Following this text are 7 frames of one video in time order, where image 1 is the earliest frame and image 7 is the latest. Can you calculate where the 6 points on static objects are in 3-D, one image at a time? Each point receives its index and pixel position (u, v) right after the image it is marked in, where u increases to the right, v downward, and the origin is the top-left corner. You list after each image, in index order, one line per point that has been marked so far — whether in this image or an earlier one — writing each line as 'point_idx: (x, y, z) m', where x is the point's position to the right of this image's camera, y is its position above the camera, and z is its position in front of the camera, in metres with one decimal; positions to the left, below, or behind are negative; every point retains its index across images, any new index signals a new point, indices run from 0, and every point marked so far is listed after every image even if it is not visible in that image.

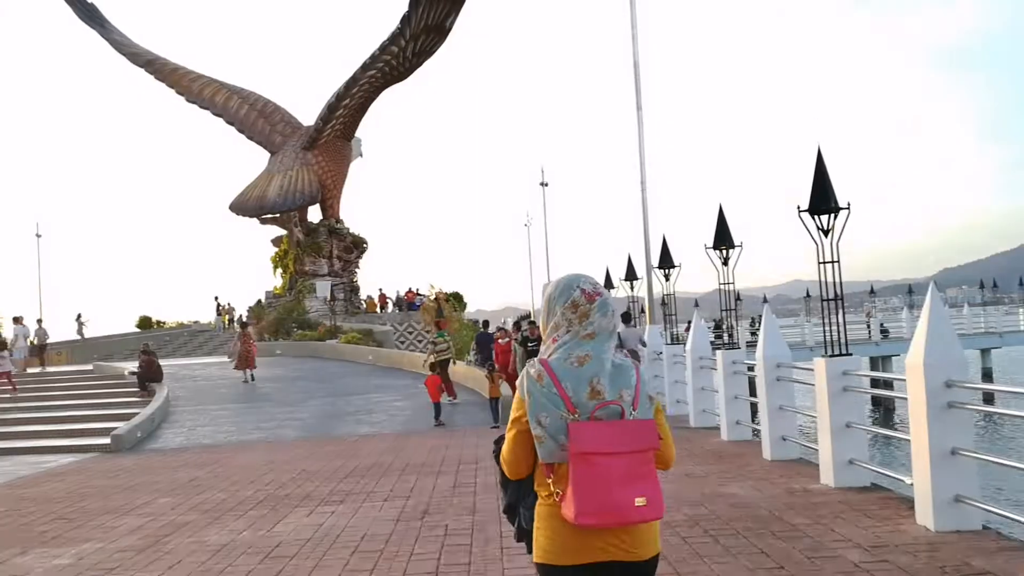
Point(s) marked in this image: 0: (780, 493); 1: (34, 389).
0: (+2.6, -2.0, +8.6) m
1: (-10.3, -2.2, +19.0) m
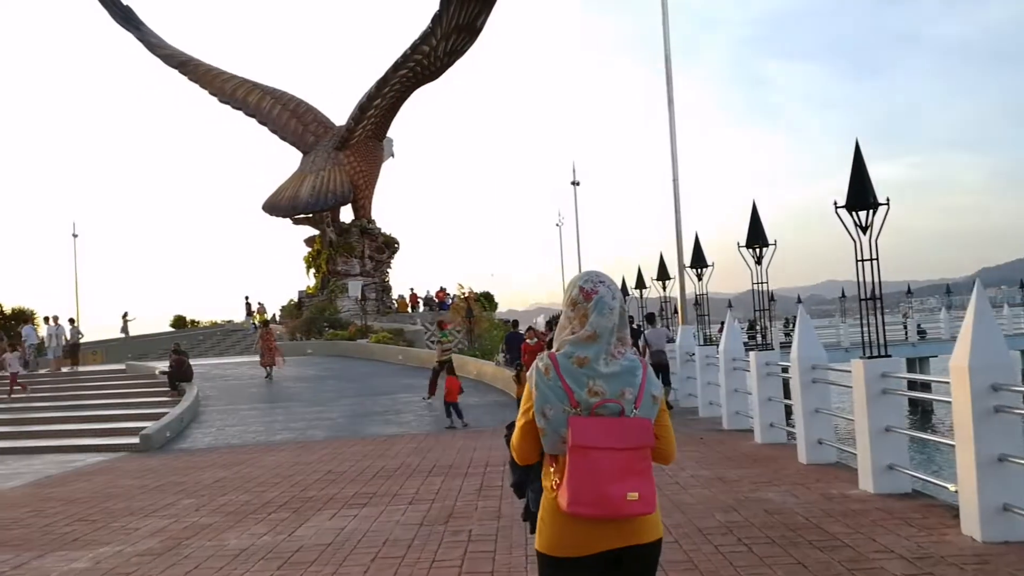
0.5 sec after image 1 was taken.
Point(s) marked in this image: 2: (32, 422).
0: (+2.9, -2.0, +8.3) m
1: (-9.7, -2.2, +19.2) m
2: (-8.7, -2.4, +15.8) m
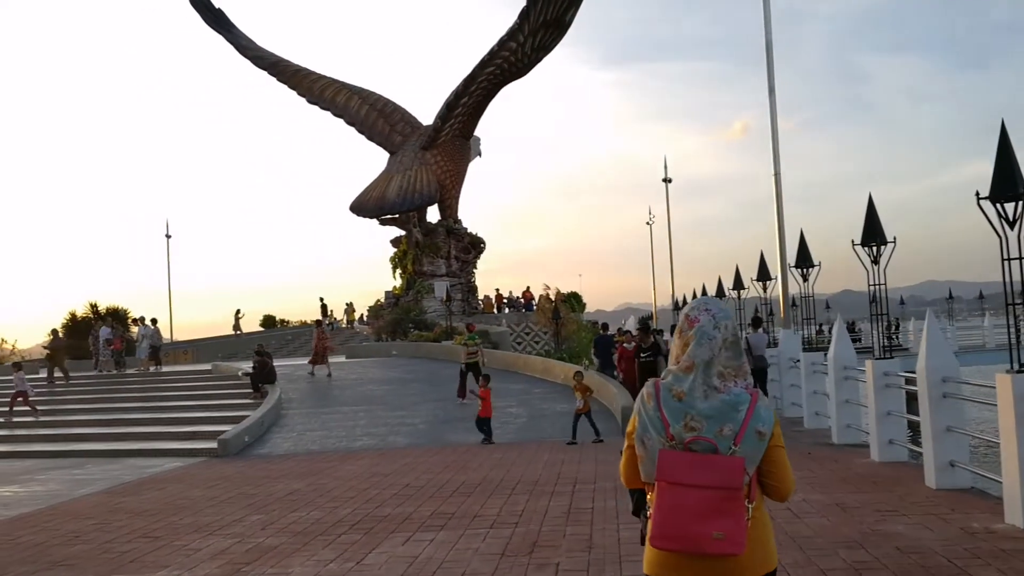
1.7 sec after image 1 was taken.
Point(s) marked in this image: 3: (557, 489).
0: (+3.6, -2.0, +7.2) m
1: (-7.8, -2.2, +19.3) m
2: (-7.1, -2.4, +15.8) m
3: (+0.5, -2.1, +9.0) m
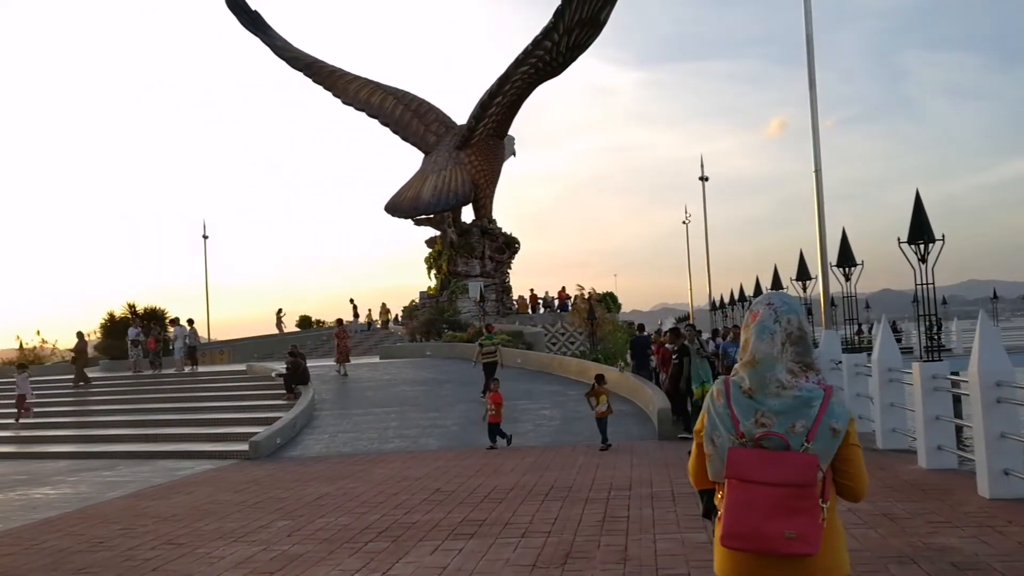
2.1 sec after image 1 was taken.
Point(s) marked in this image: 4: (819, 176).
0: (+3.9, -2.0, +6.8) m
1: (-7.0, -2.2, +19.3) m
2: (-6.5, -2.5, +15.8) m
3: (+0.8, -2.1, +8.7) m
4: (+5.8, +2.1, +16.7) m
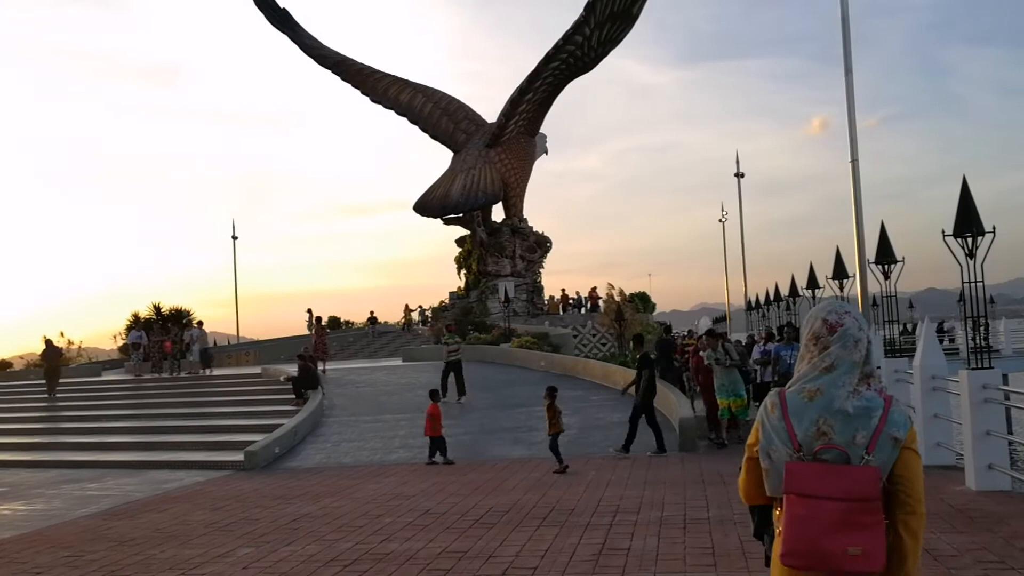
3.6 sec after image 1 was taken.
0: (+3.7, -2.0, +5.8) m
1: (-6.6, -2.2, +18.8) m
2: (-6.2, -2.5, +15.3) m
3: (+0.7, -2.1, +7.8) m
4: (+6.1, +2.1, +15.6) m
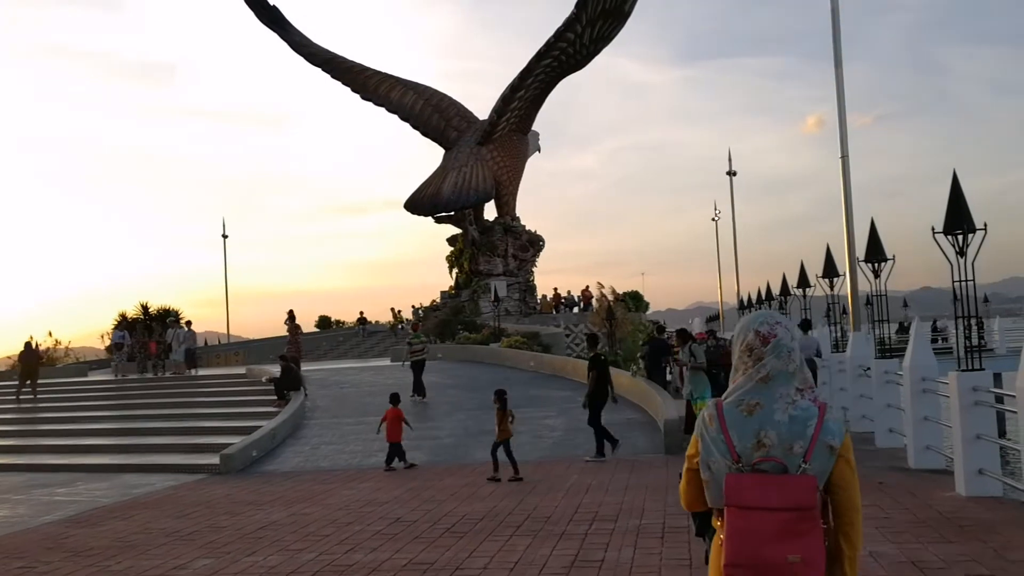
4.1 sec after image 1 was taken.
0: (+3.5, -2.0, +5.5) m
1: (-6.9, -2.2, +18.5) m
2: (-6.5, -2.5, +15.0) m
3: (+0.5, -2.1, +7.6) m
4: (+5.8, +2.1, +15.3) m
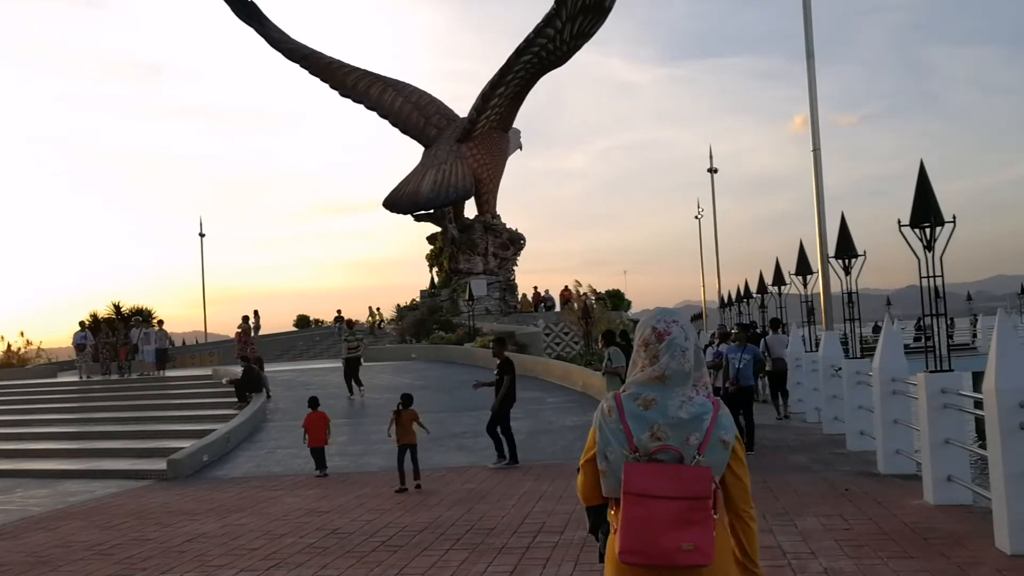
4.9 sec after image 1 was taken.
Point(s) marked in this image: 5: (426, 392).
0: (+3.0, -2.0, +5.1) m
1: (-7.5, -2.2, +18.0) m
2: (-7.1, -2.5, +14.5) m
3: (0.0, -2.1, +7.2) m
4: (+5.2, +2.2, +15.0) m
5: (-1.8, -2.2, +18.5) m
